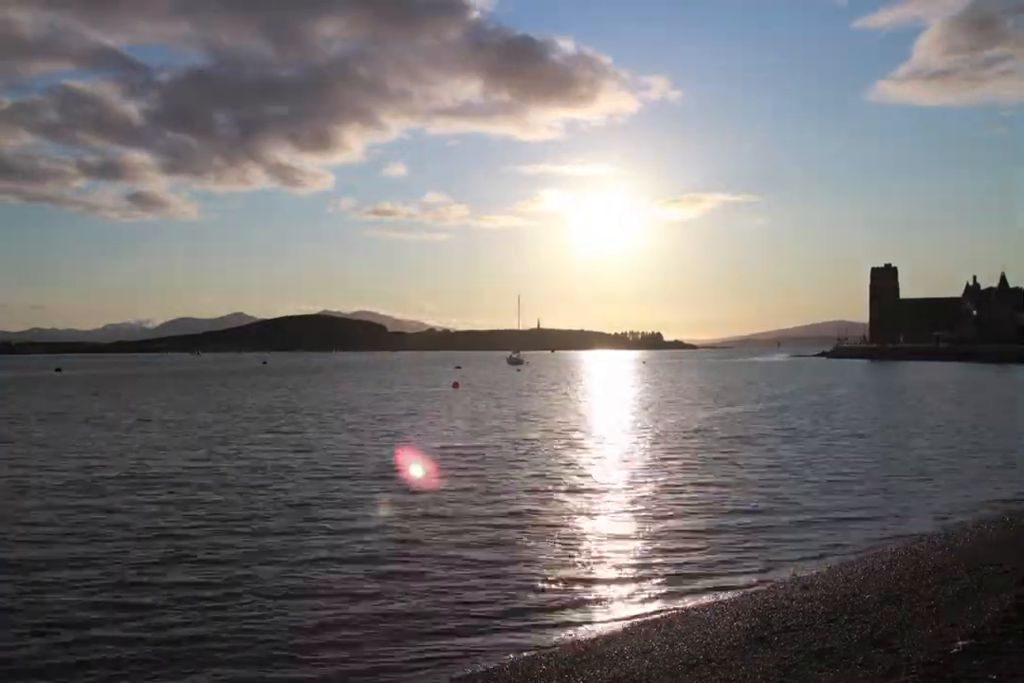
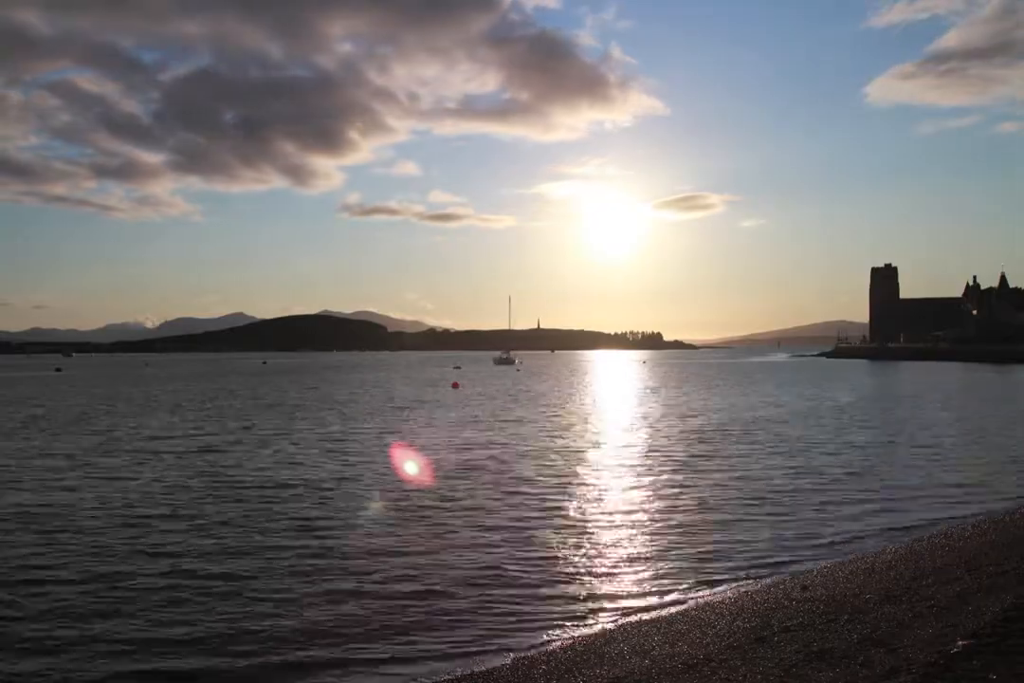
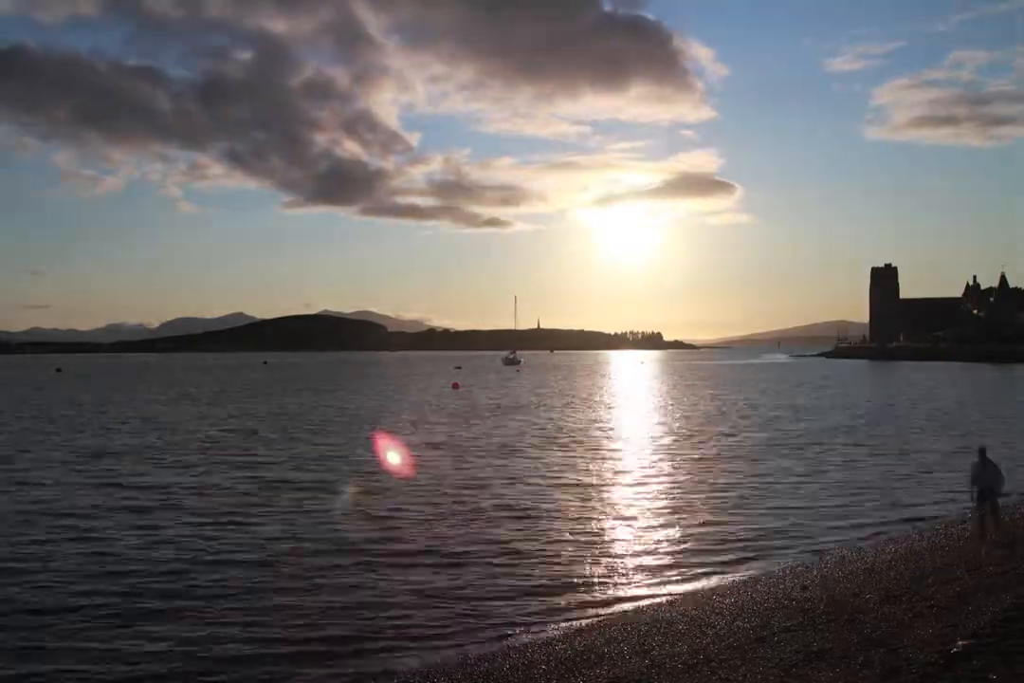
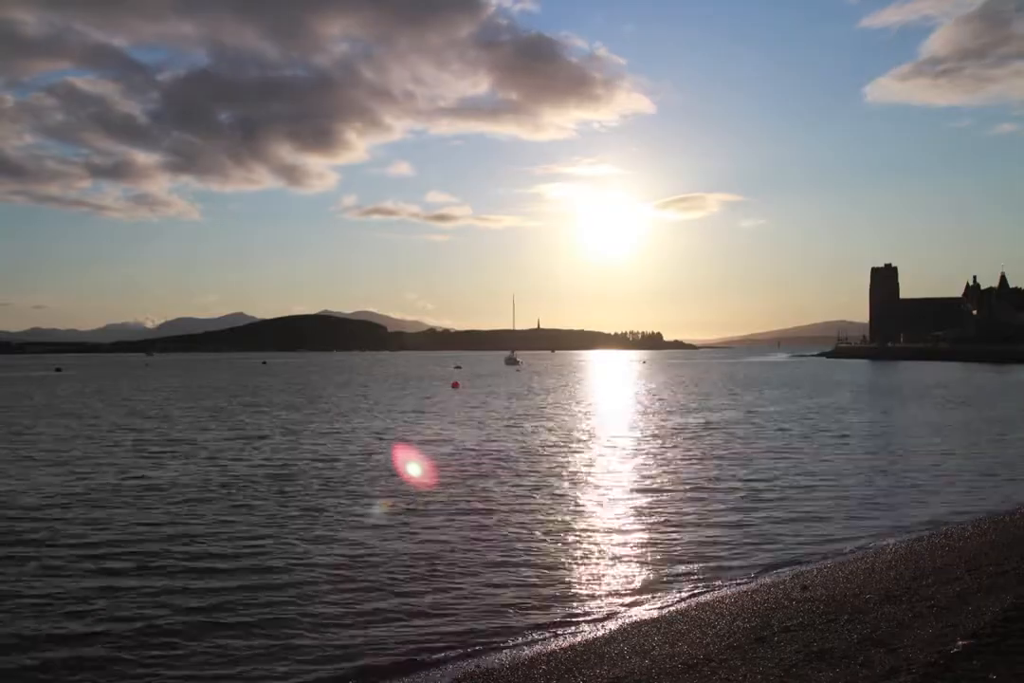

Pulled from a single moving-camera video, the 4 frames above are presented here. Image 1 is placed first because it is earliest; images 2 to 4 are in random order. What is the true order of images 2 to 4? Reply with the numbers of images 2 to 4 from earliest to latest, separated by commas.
4, 2, 3
